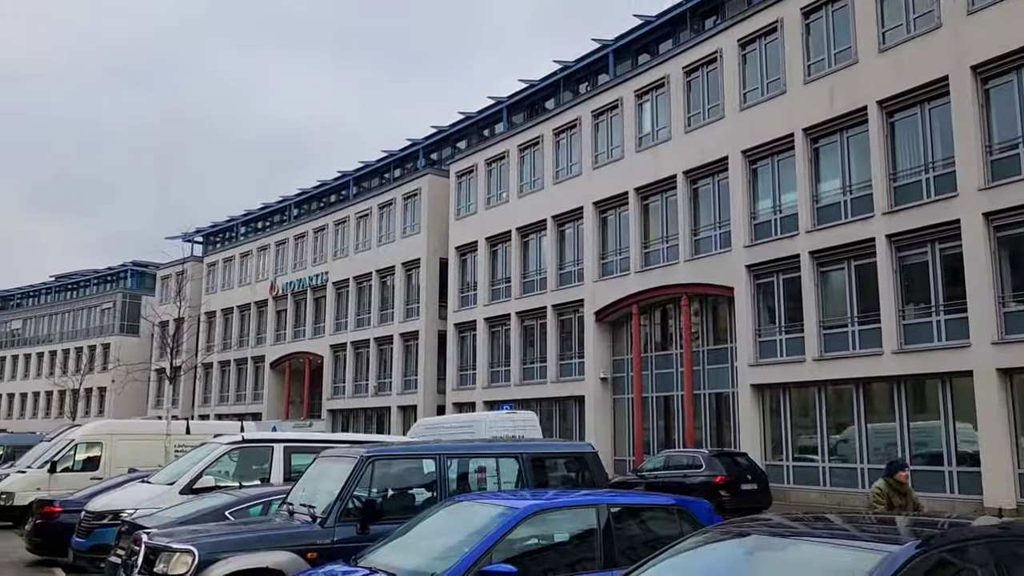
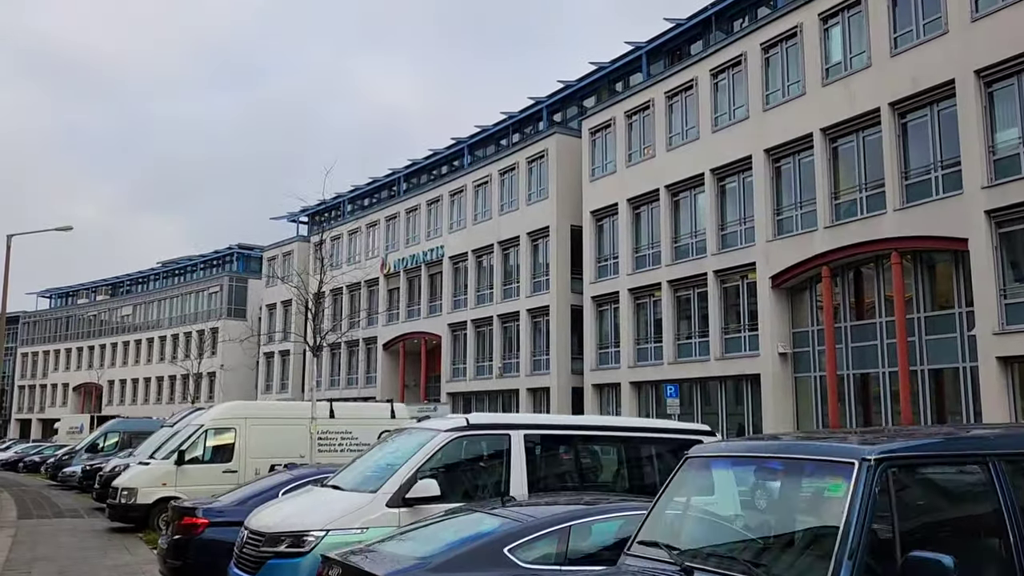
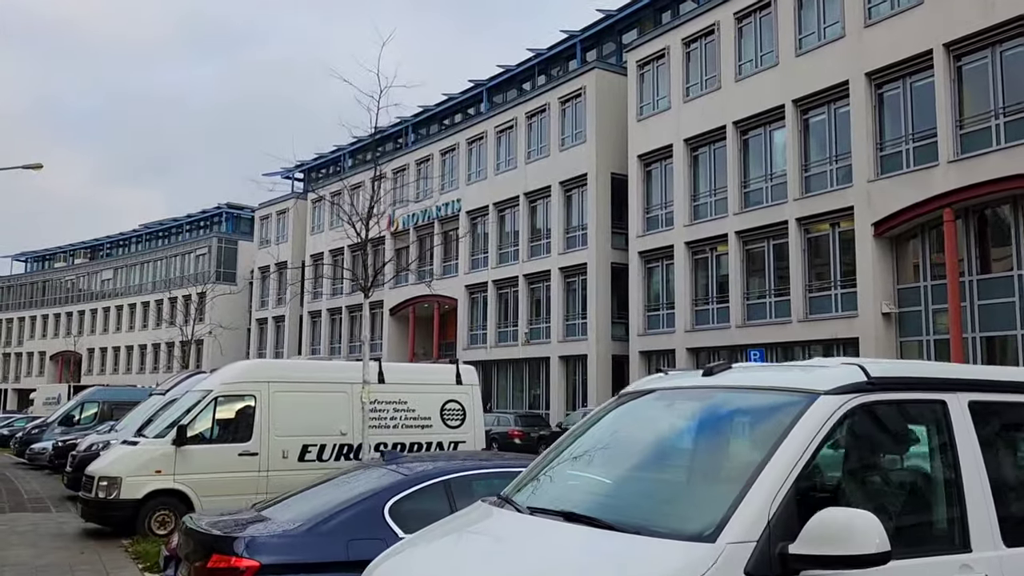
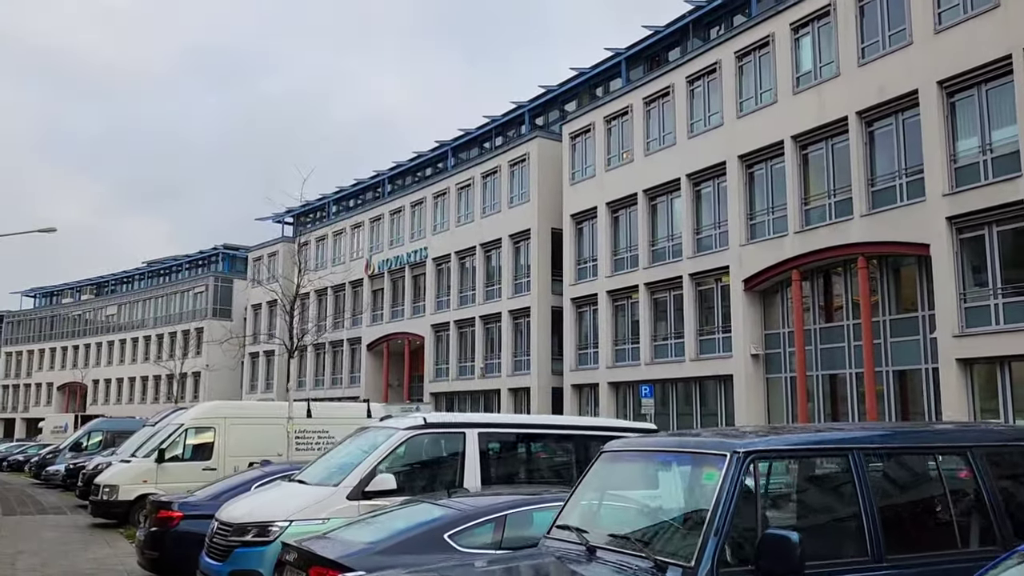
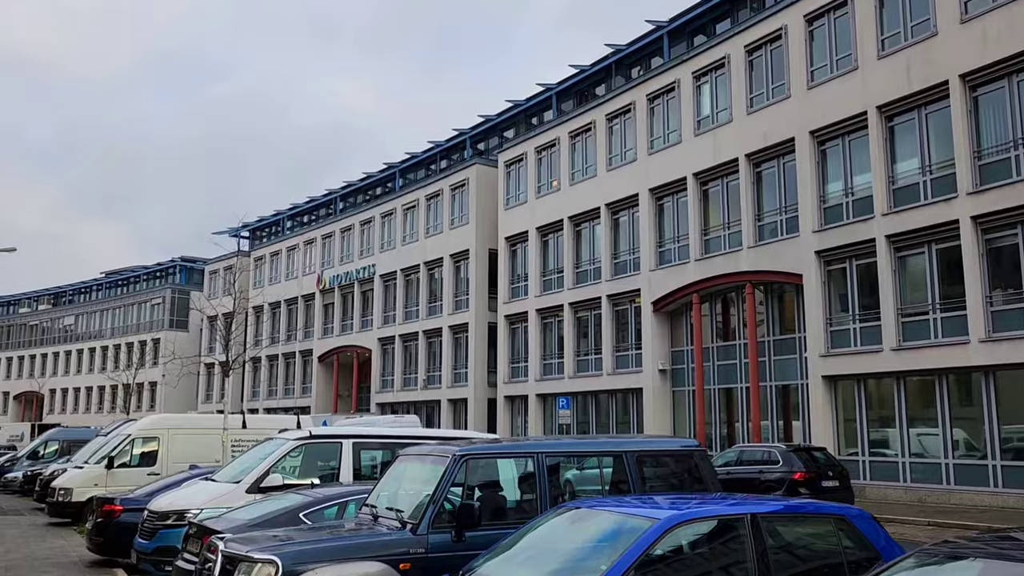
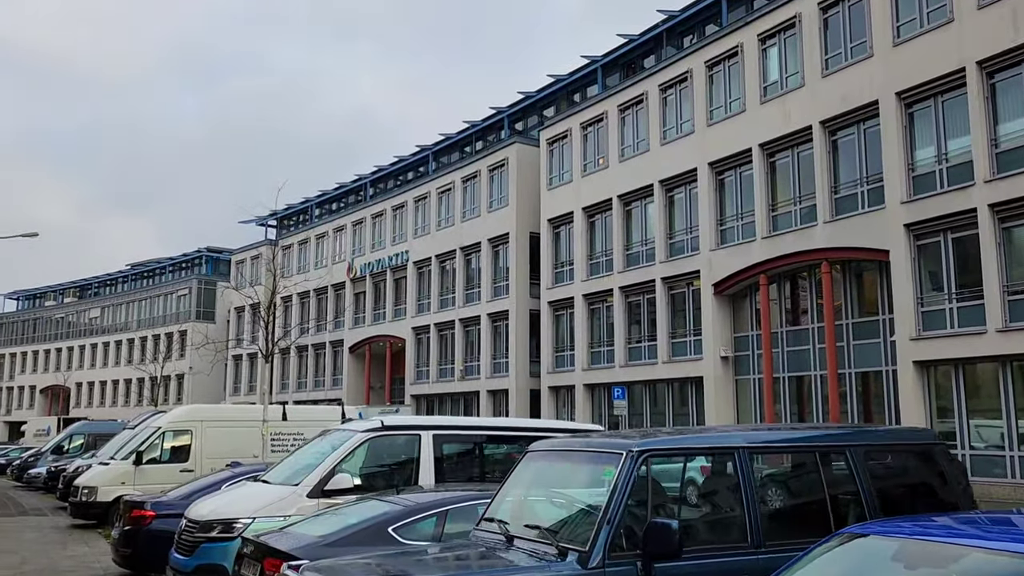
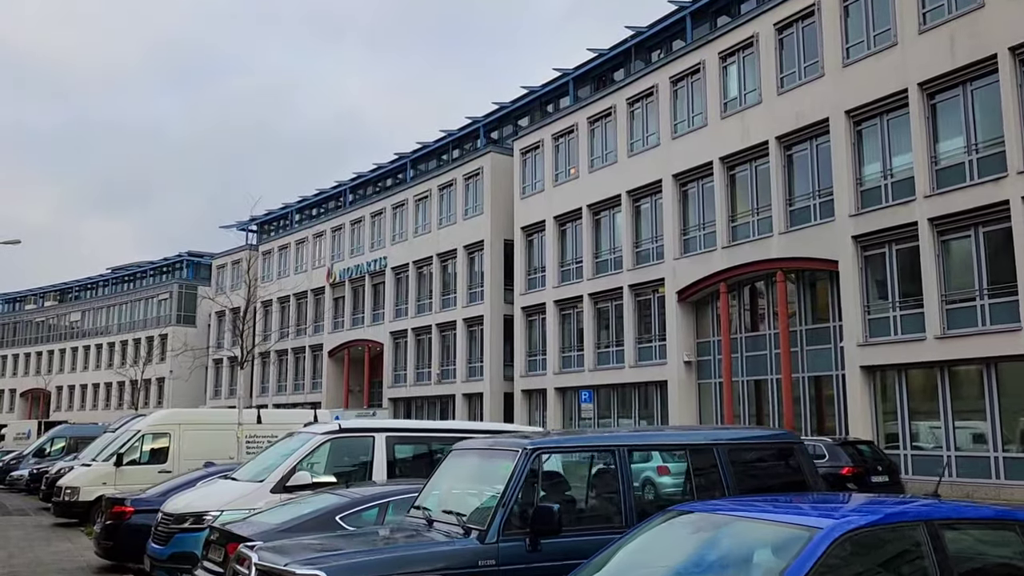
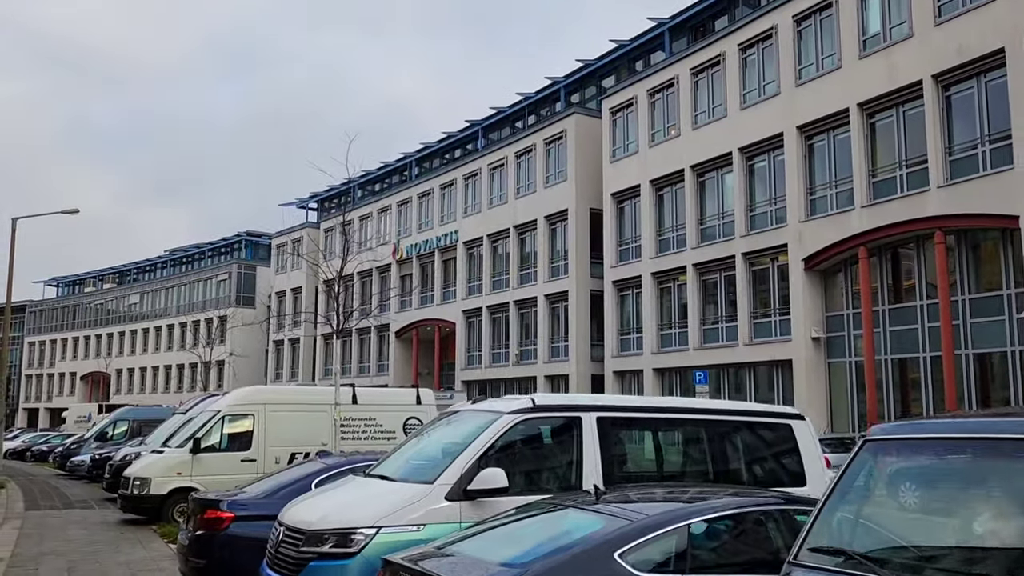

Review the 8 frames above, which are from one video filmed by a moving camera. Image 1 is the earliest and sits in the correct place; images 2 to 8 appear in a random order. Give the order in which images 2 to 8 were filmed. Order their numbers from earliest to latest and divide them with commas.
5, 7, 6, 4, 2, 8, 3
